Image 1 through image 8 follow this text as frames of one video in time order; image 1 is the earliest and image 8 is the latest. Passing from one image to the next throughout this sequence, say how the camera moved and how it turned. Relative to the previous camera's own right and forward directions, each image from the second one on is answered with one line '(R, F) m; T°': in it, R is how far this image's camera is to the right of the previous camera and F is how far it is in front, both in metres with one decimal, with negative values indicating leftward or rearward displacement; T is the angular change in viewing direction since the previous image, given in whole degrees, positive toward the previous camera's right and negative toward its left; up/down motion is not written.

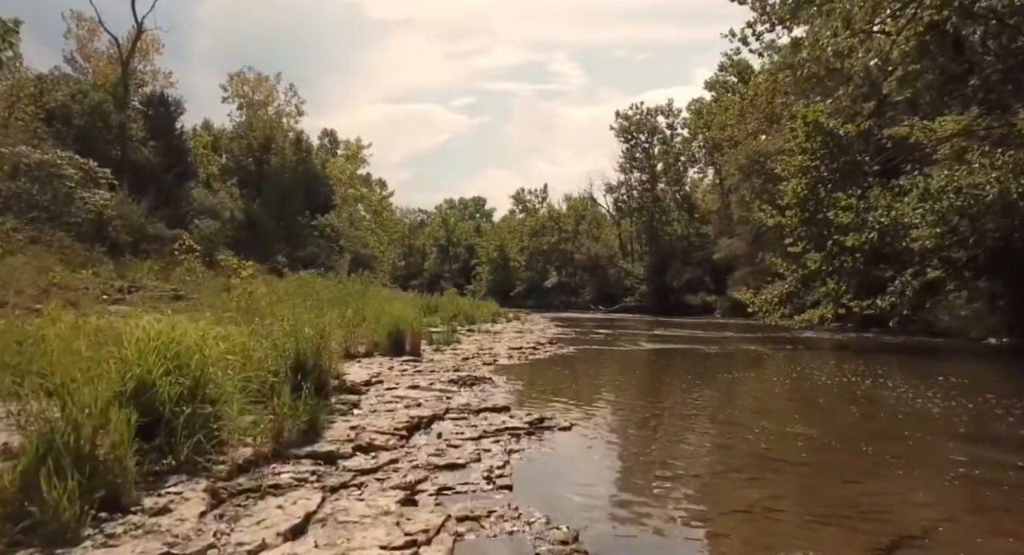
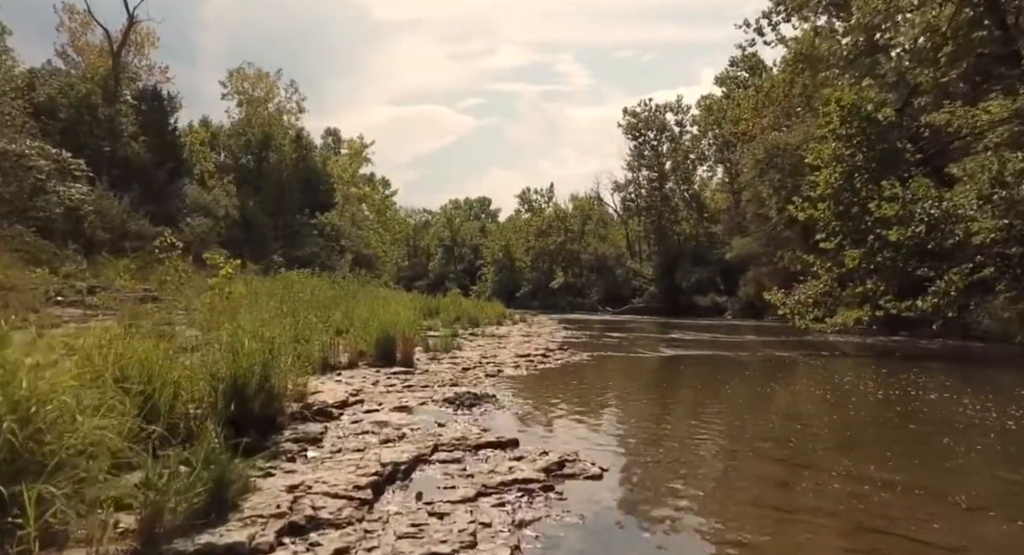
(0.0, +1.4) m; 0°
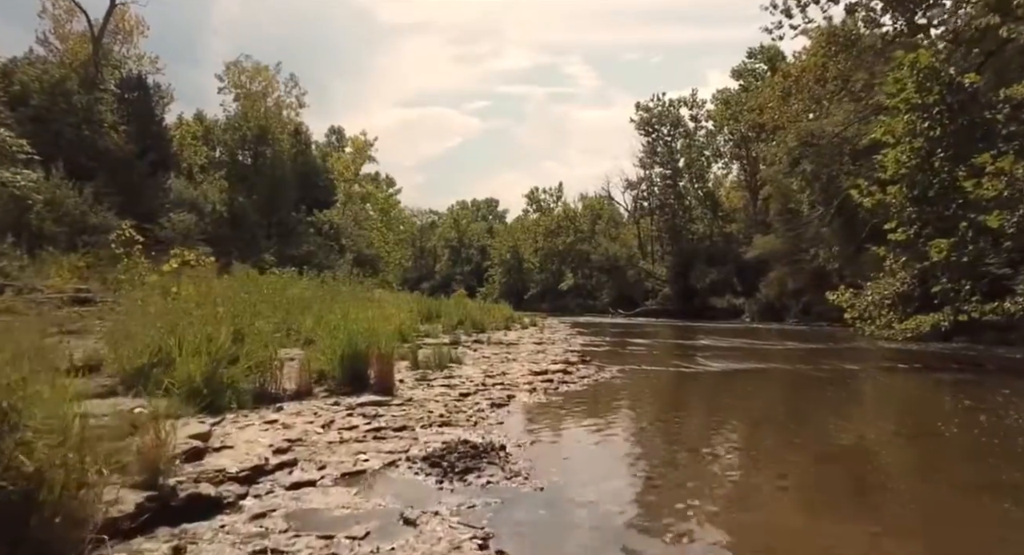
(-0.1, +2.4) m; -1°
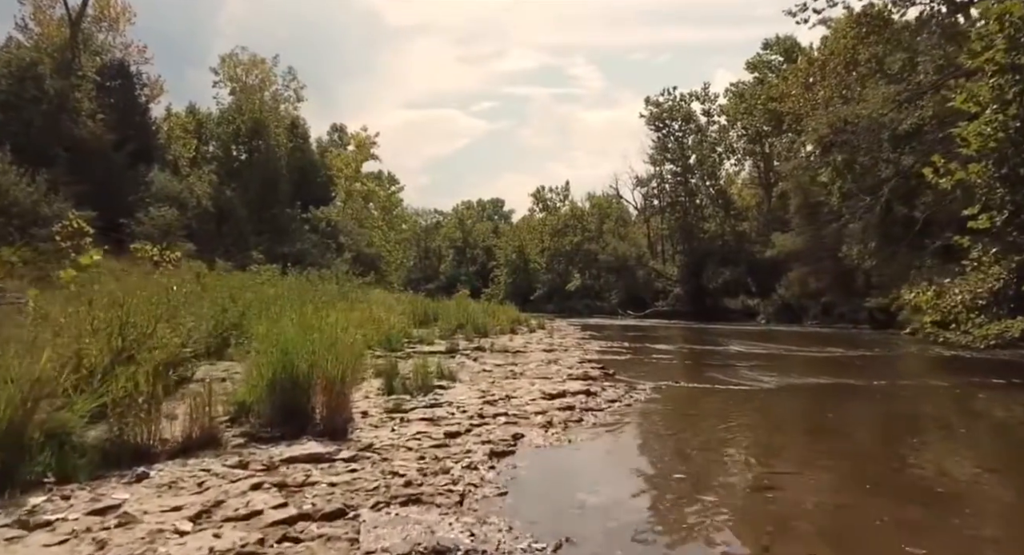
(0.0, +2.1) m; 0°
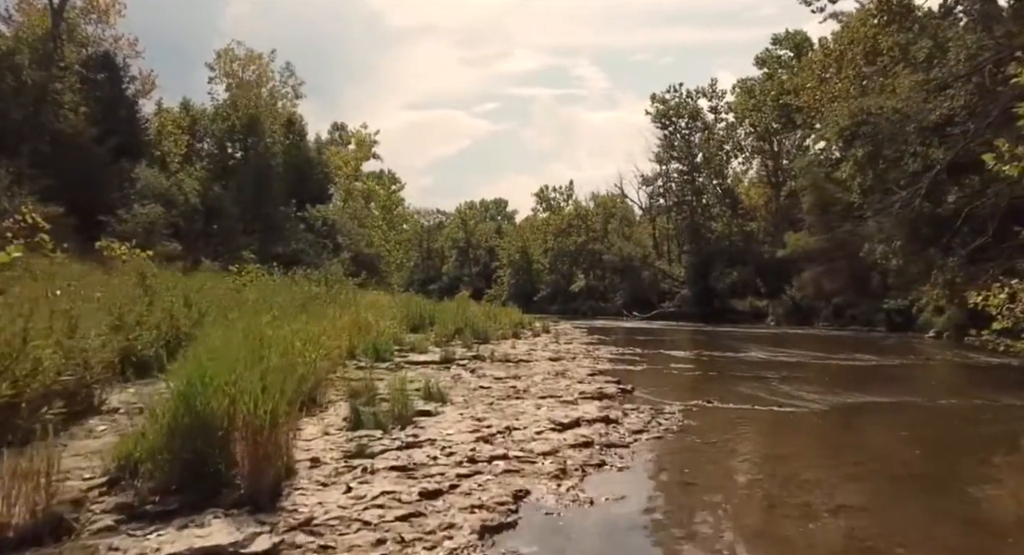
(0.0, +1.4) m; 0°
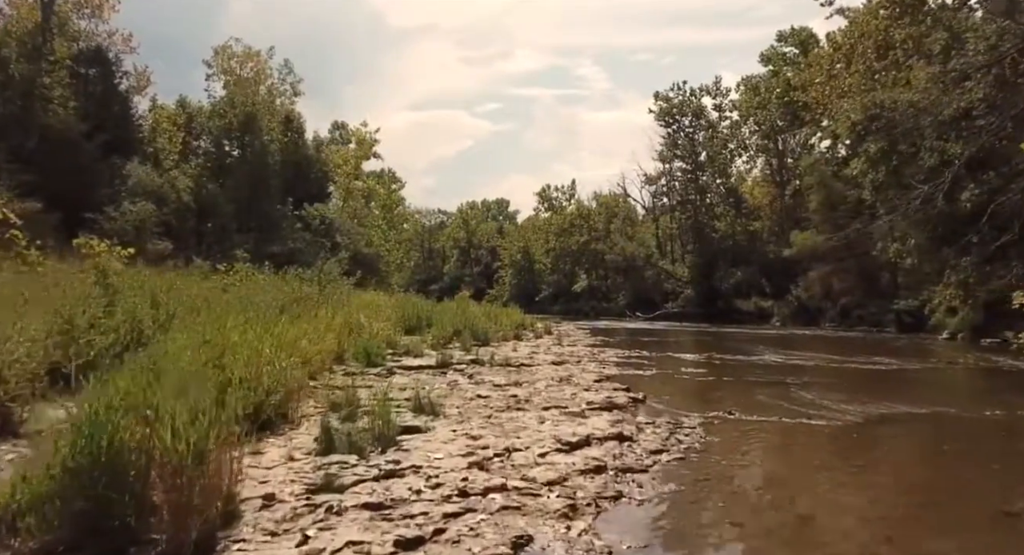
(0.0, +0.7) m; 0°
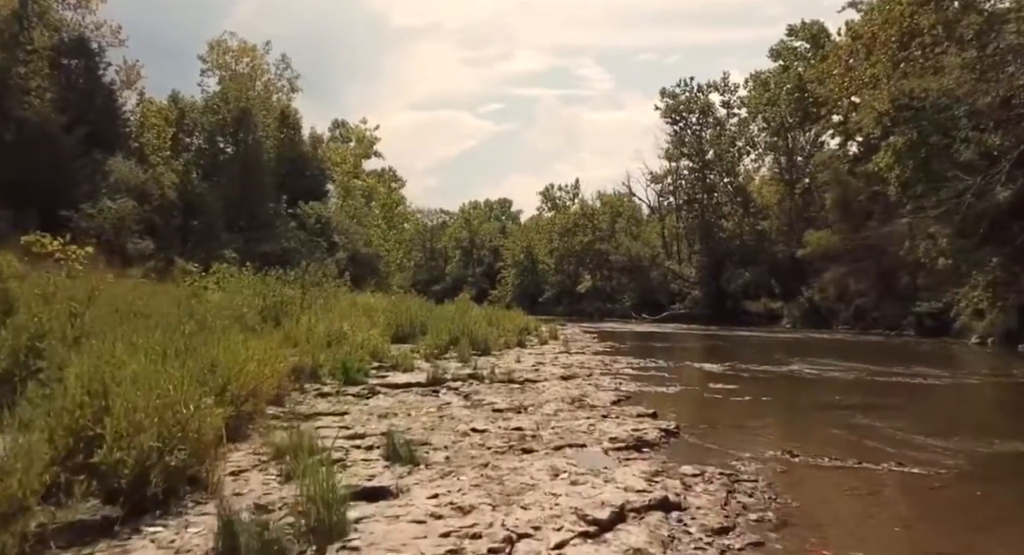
(0.0, +1.4) m; 0°
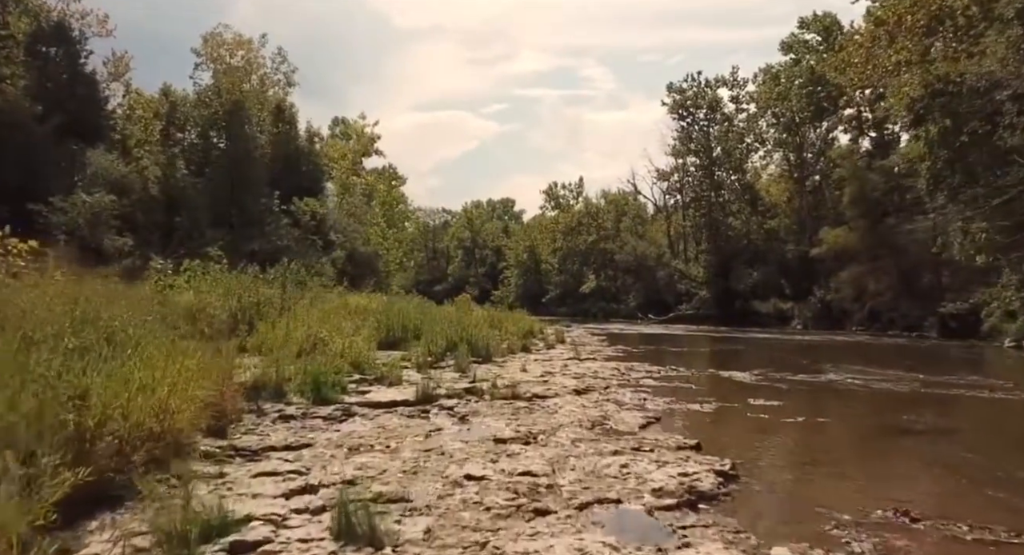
(0.0, +1.5) m; 0°
